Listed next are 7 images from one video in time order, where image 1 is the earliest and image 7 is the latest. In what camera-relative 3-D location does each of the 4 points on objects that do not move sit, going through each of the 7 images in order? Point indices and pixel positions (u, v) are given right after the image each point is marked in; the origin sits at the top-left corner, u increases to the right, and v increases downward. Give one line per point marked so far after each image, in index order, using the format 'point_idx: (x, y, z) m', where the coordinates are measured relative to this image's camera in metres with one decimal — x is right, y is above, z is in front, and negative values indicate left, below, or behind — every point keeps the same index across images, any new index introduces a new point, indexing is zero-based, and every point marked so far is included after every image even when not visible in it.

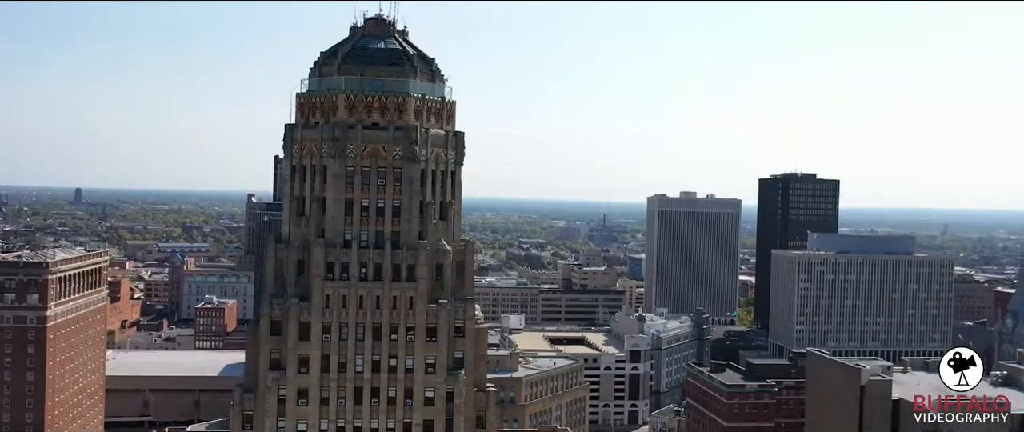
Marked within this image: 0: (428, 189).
0: (-1.6, +0.5, +19.1) m
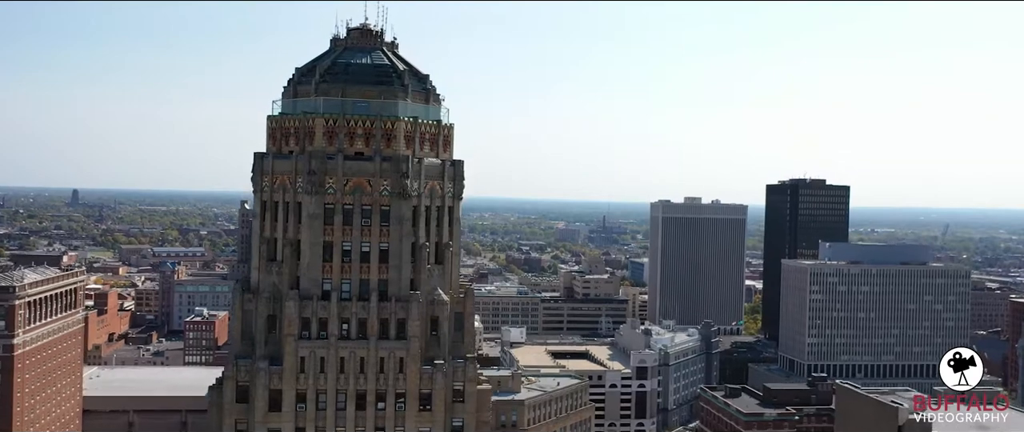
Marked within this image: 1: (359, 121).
0: (-1.5, -0.2, +16.3) m
1: (-2.5, +1.5, +16.1) m
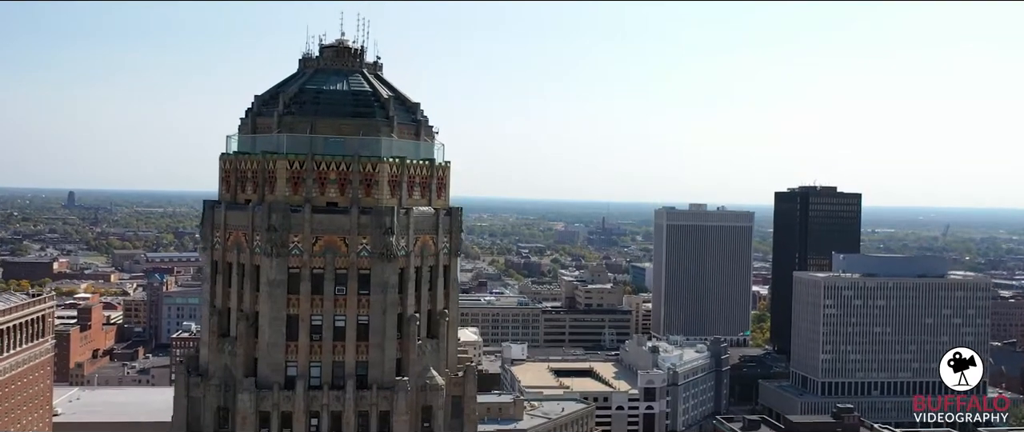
0: (-1.4, -1.1, +13.1) m
1: (-2.4, +0.7, +12.9) m
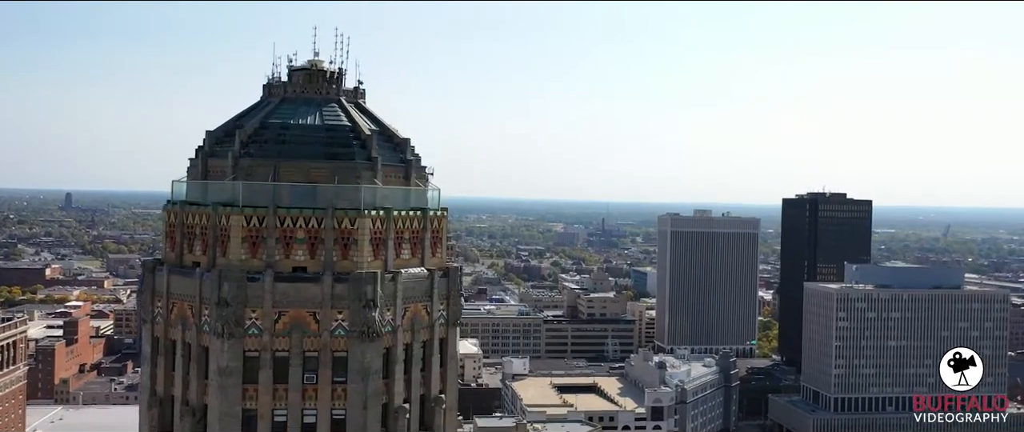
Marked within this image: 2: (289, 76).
0: (-1.2, -1.8, +10.5) m
1: (-2.2, 0.0, +10.3) m
2: (-2.7, +1.7, +11.7) m
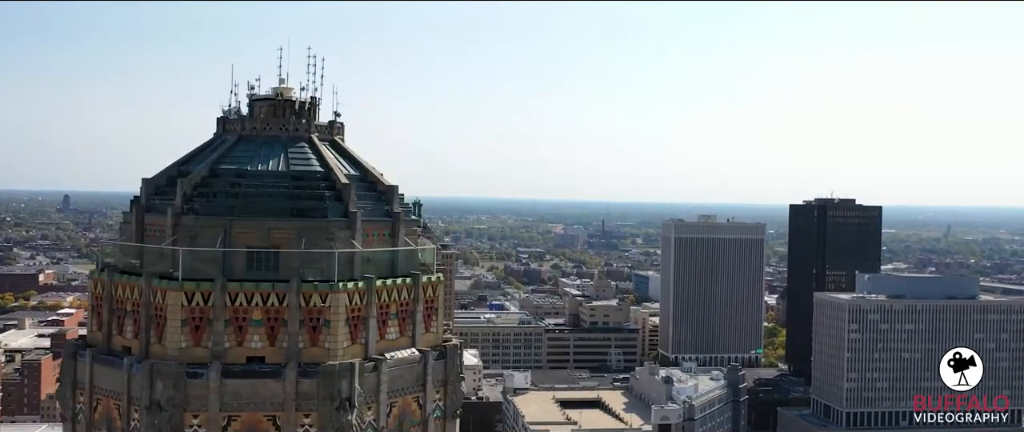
0: (-1.1, -2.4, +8.3) m
1: (-2.1, -0.7, +8.1) m
2: (-2.5, +1.0, +9.5) m
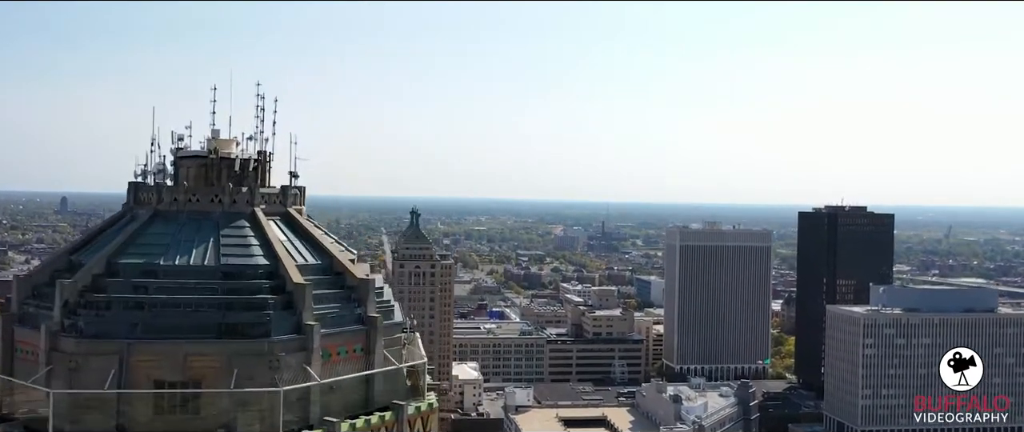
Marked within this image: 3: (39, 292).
0: (-1.0, -3.1, +5.7) m
1: (-2.0, -1.4, +5.6) m
2: (-2.4, +0.3, +6.9) m
3: (-3.2, -0.5, +6.3) m
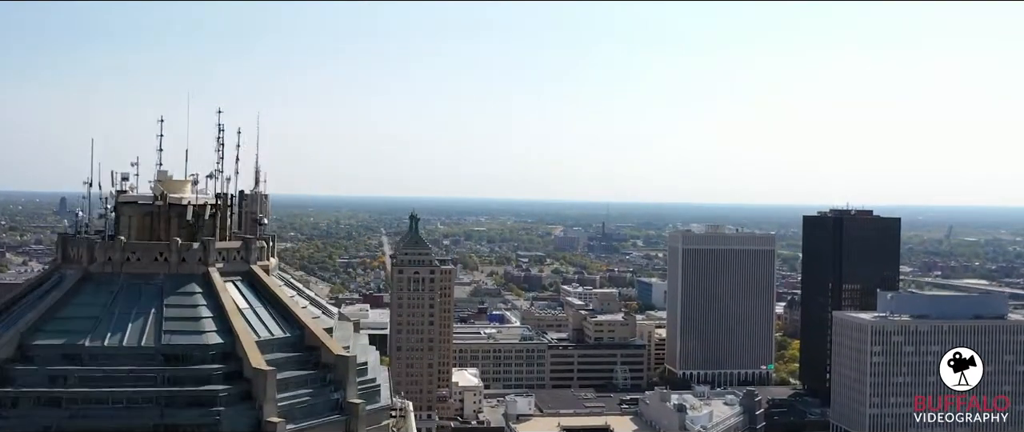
0: (-0.9, -3.5, +4.5) m
1: (-1.9, -1.7, +4.3) m
2: (-2.3, 0.0, +5.6) m
3: (-3.1, -0.9, +5.1) m
